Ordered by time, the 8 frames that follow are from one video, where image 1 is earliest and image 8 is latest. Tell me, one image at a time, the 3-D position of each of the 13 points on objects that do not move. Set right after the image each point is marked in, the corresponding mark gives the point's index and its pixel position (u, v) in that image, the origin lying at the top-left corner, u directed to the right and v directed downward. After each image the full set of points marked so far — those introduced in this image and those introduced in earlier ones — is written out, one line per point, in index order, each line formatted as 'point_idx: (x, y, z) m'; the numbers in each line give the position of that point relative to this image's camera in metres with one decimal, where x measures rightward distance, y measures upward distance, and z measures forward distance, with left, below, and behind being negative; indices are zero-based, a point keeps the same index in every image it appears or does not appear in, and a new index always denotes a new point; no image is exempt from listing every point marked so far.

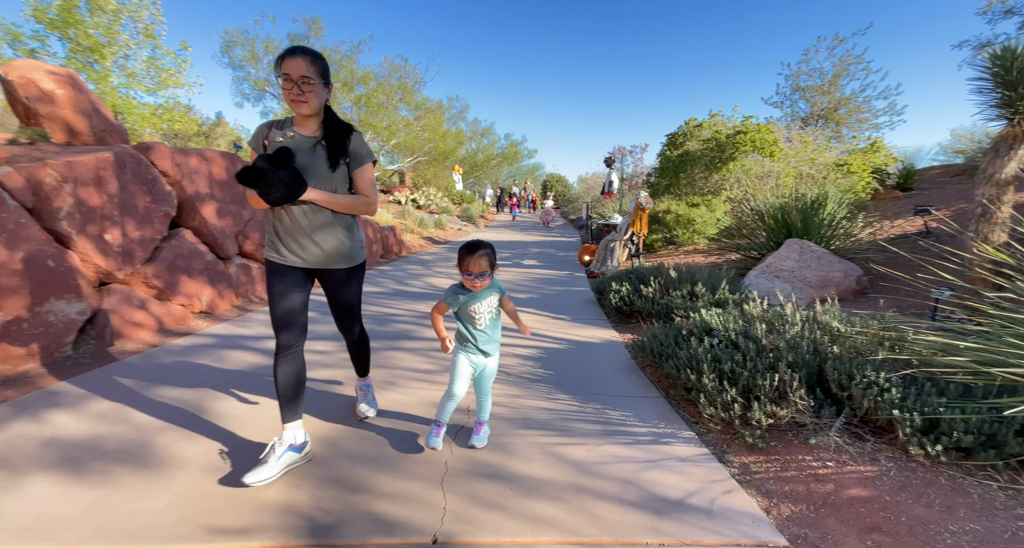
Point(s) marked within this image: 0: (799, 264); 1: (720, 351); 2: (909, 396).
0: (+2.7, +0.1, +4.1) m
1: (+1.2, -0.4, +2.6) m
2: (+1.8, -0.6, +2.1) m
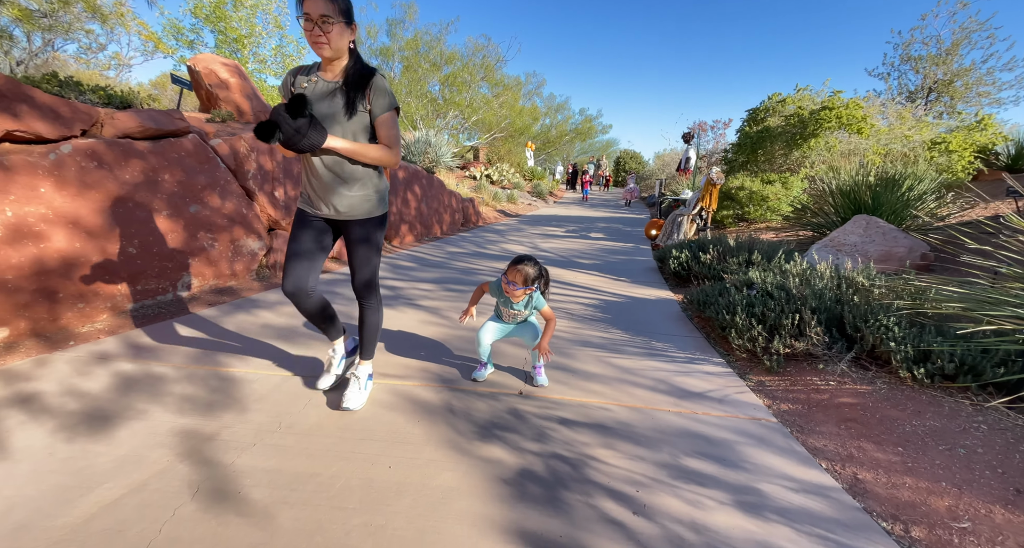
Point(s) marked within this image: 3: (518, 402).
0: (+3.4, +0.4, +4.4) m
1: (+1.7, -0.2, +3.1) m
2: (+2.2, -0.3, +2.5) m
3: (0.0, -0.7, +2.4) m
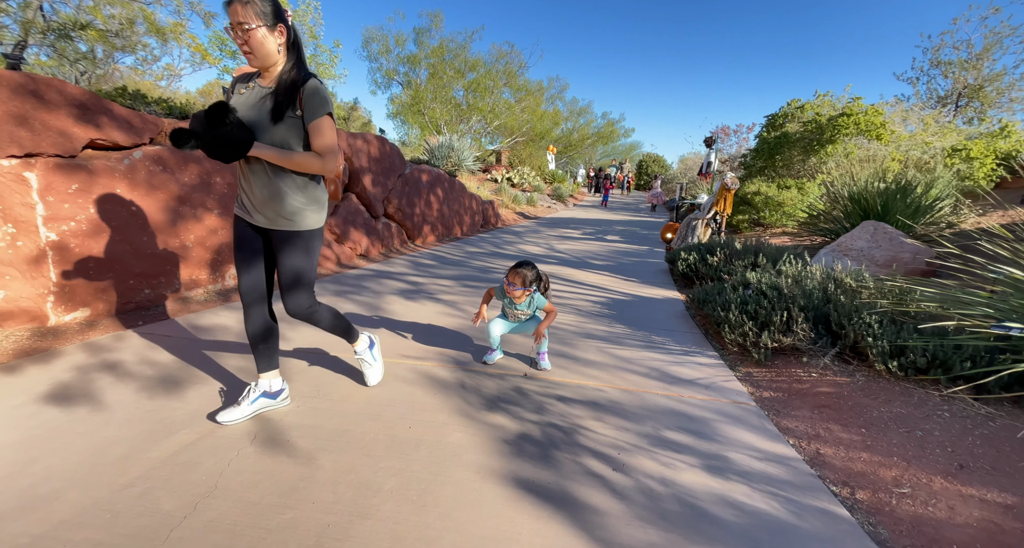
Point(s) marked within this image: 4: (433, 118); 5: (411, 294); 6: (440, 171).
0: (+3.6, +0.3, +4.5) m
1: (+1.8, -0.2, +3.4) m
2: (+2.3, -0.3, +2.7) m
3: (+0.1, -0.6, +2.7) m
4: (-2.7, +5.4, +16.0) m
5: (-1.1, -0.2, +4.9) m
6: (-1.3, +2.0, +8.7) m
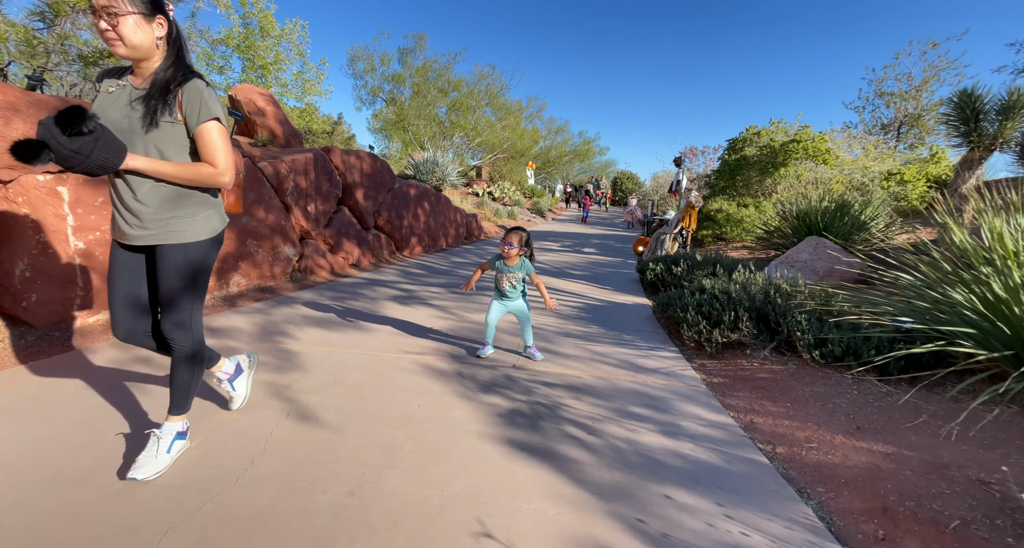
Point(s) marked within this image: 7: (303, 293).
0: (+3.4, +0.2, +5.2) m
1: (+1.7, -0.2, +3.9) m
2: (+2.2, -0.4, +3.3) m
3: (0.0, -0.7, +3.1) m
4: (-3.4, +5.0, +16.5) m
5: (-1.2, -0.3, +5.3) m
6: (-1.7, +1.8, +9.1) m
7: (-2.5, -0.2, +5.4) m
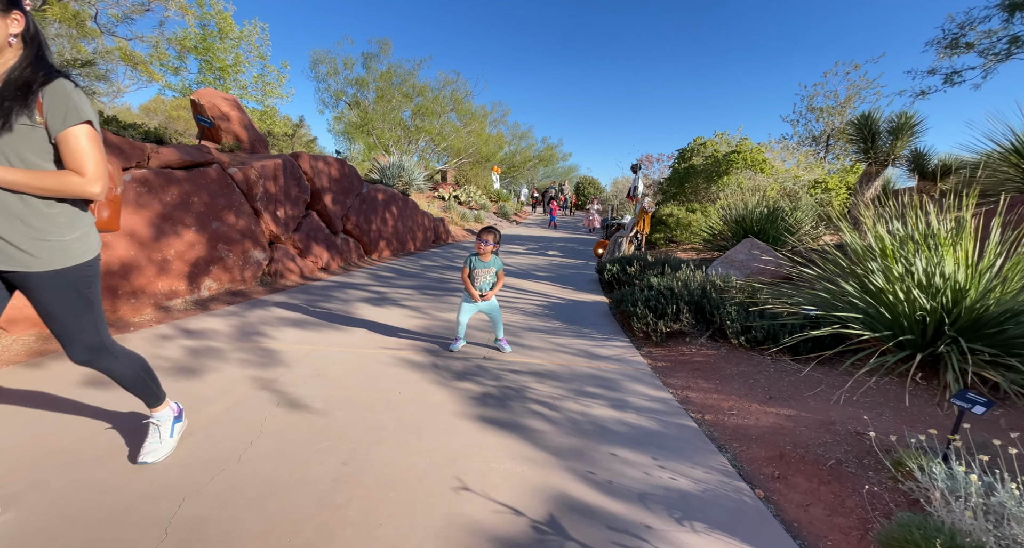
0: (+3.0, +0.2, +5.8) m
1: (+1.4, -0.2, +4.4) m
2: (+1.9, -0.4, +3.8) m
3: (-0.2, -0.7, +3.5) m
4: (-4.8, +4.9, +16.5) m
5: (-1.6, -0.3, +5.6) m
6: (-2.4, +1.7, +9.4) m
7: (-2.9, -0.3, +5.6) m
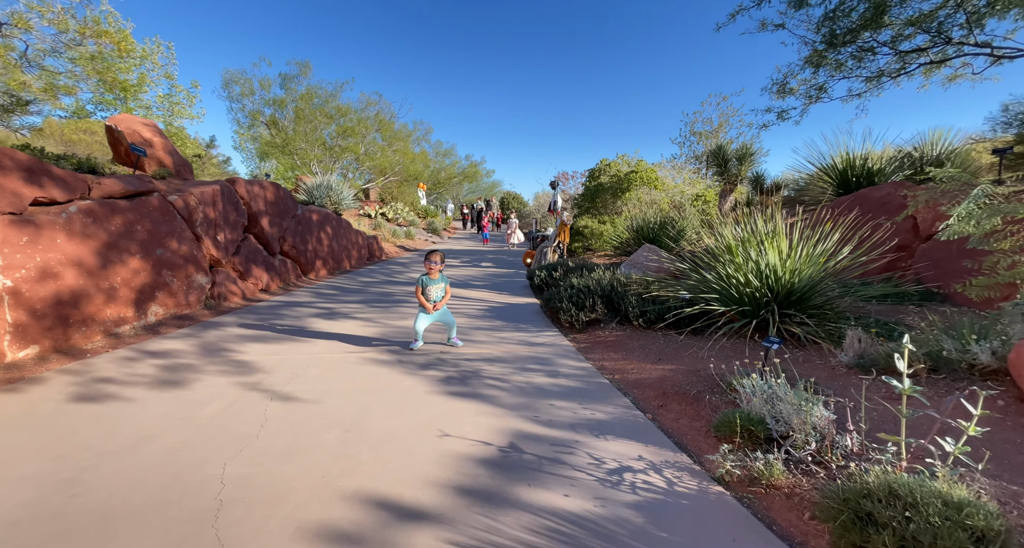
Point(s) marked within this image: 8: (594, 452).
0: (+2.1, +0.3, +7.0) m
1: (+0.7, -0.2, +5.4) m
2: (+1.4, -0.3, +4.9) m
3: (-0.7, -0.7, +4.2) m
4: (-7.6, +4.2, +16.4) m
5: (-2.4, -0.6, +6.0) m
6: (-3.9, +1.3, +9.7) m
7: (-3.7, -0.6, +5.8) m
8: (+0.5, -1.0, +2.6) m
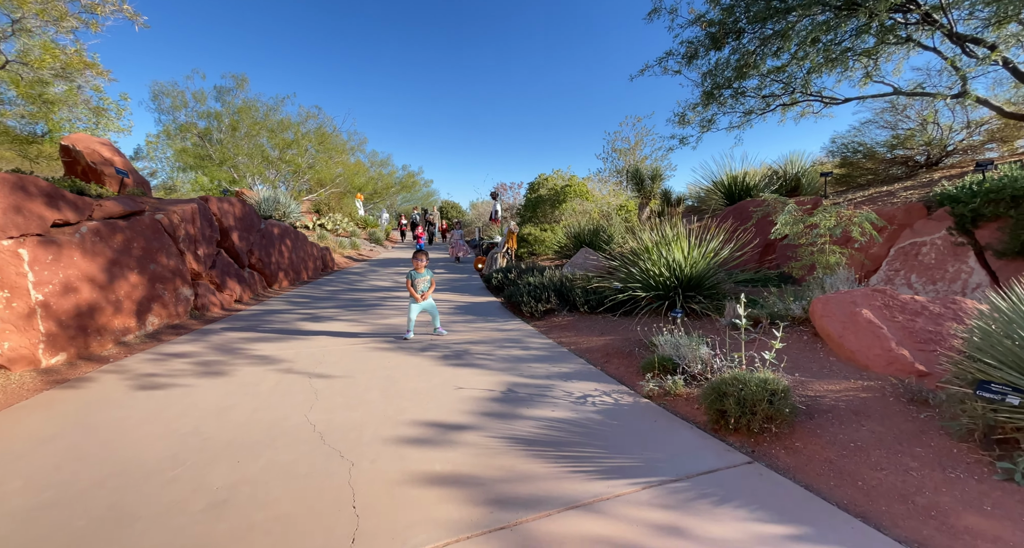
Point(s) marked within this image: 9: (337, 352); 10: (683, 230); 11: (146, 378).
0: (+1.3, +0.3, +8.5) m
1: (+0.2, -0.2, +6.6) m
2: (+1.0, -0.3, +6.2) m
3: (-0.9, -0.8, +5.2) m
4: (-9.8, +3.7, +16.3) m
5: (-2.9, -0.7, +6.8) m
6: (-5.1, +1.1, +10.2) m
7: (-4.1, -0.7, +6.4) m
8: (+0.5, -1.0, +3.8) m
9: (-1.9, -0.8, +5.0) m
10: (+2.4, +0.6, +6.4) m
11: (-3.4, -1.0, +4.2) m
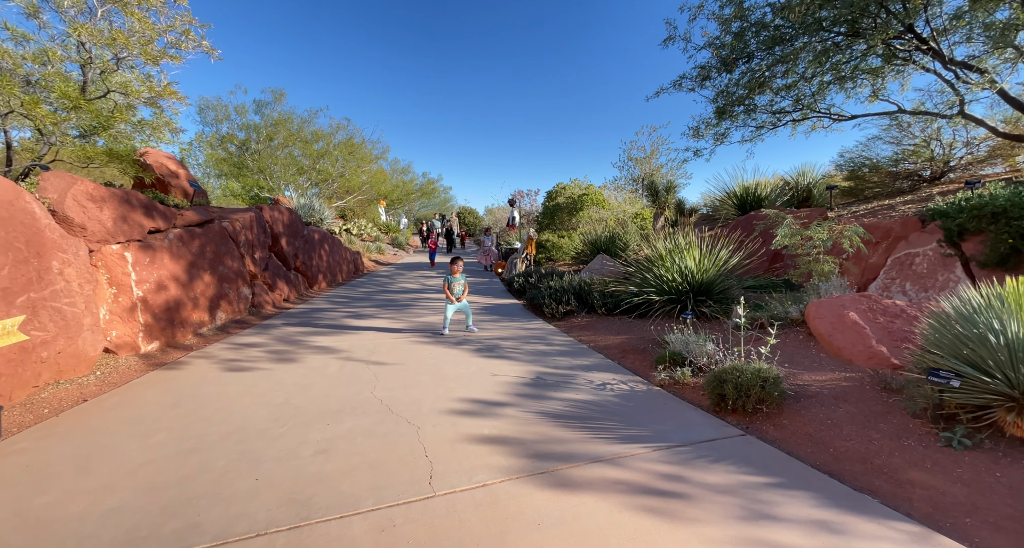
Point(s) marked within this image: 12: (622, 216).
0: (+1.8, +0.2, +9.1) m
1: (+0.6, -0.3, +7.3) m
2: (+1.4, -0.4, +6.9) m
3: (-0.6, -0.8, +5.9) m
4: (-9.1, +3.6, +17.3) m
5: (-2.6, -0.7, +7.5) m
6: (-4.5, +1.0, +11.0) m
7: (-3.8, -0.7, +7.2) m
8: (+0.7, -1.0, +4.5) m
9: (-1.6, -0.9, +5.7) m
10: (+2.8, +0.5, +7.0) m
11: (-3.1, -1.0, +5.0) m
12: (+3.1, +1.6, +13.1) m
